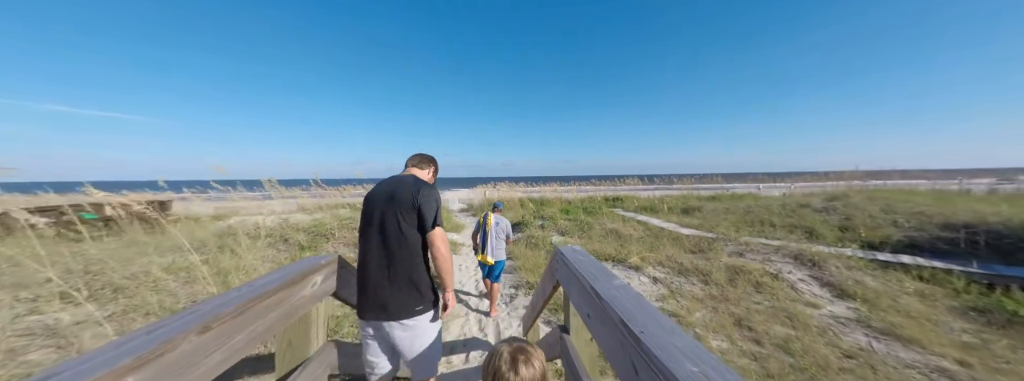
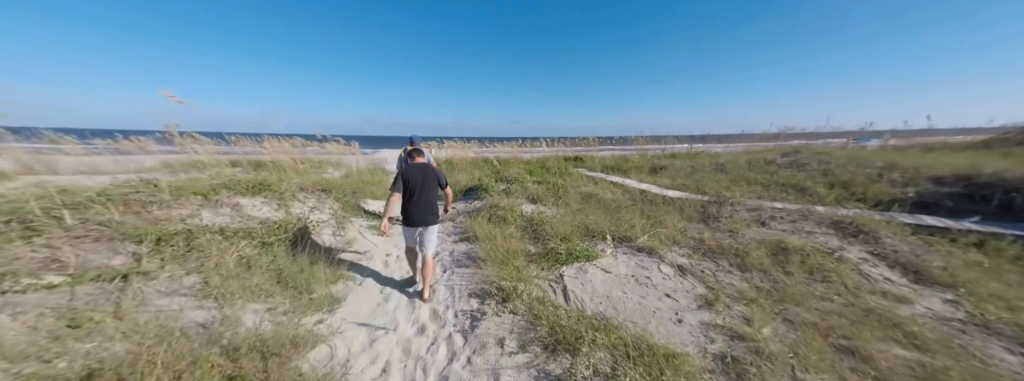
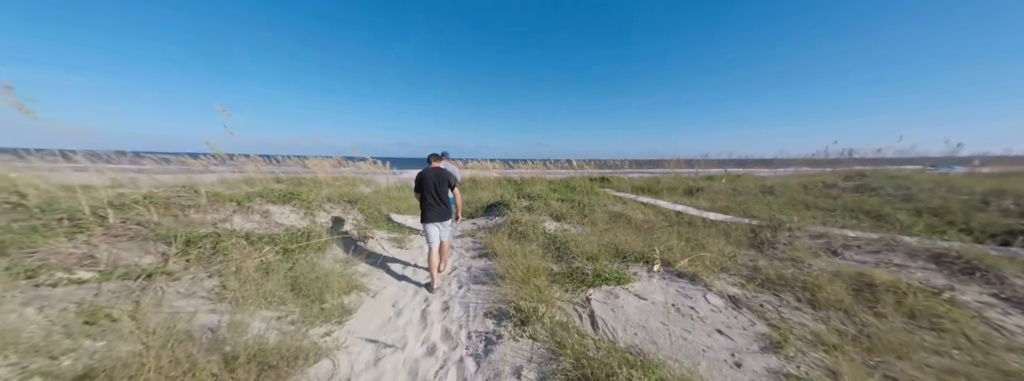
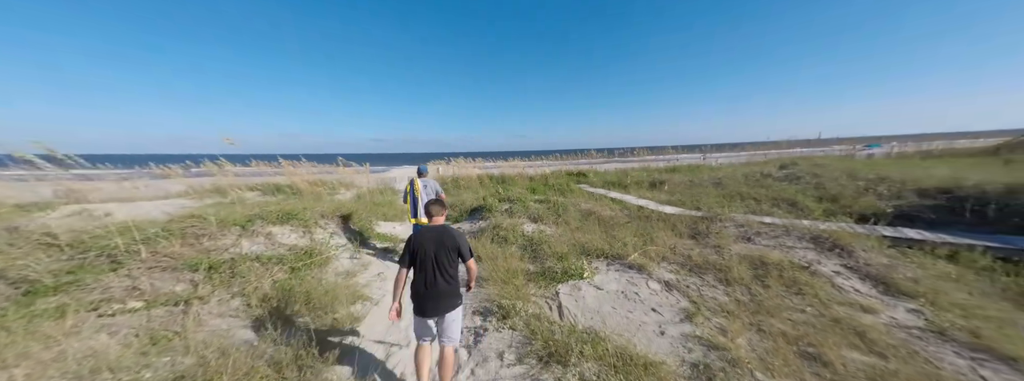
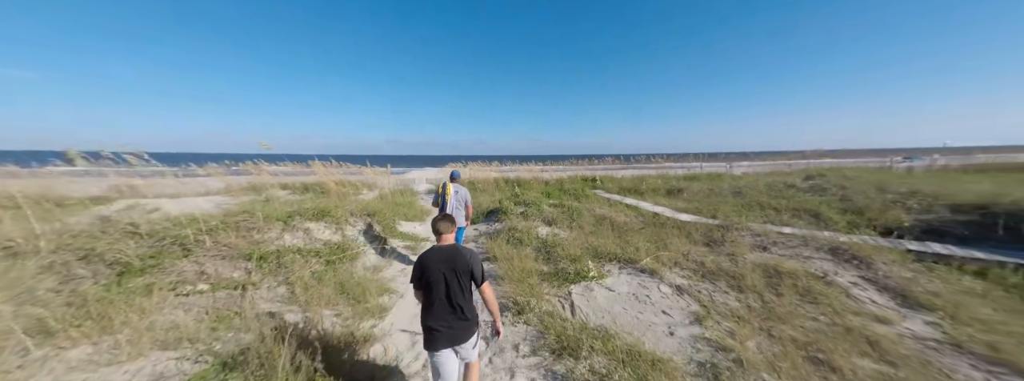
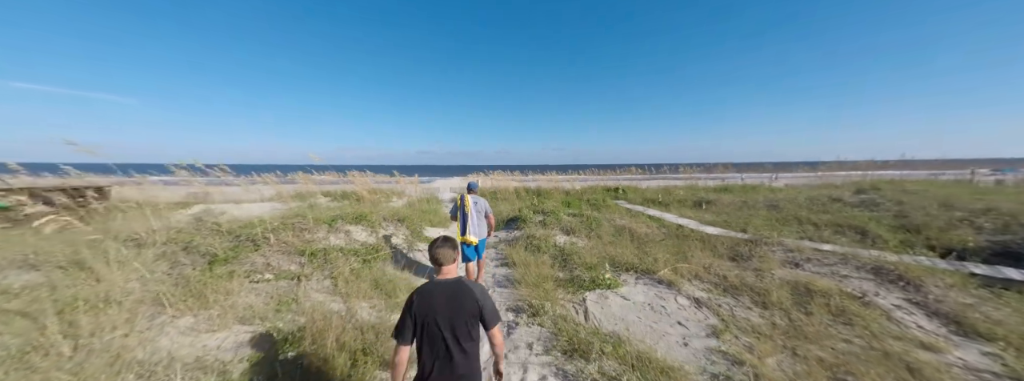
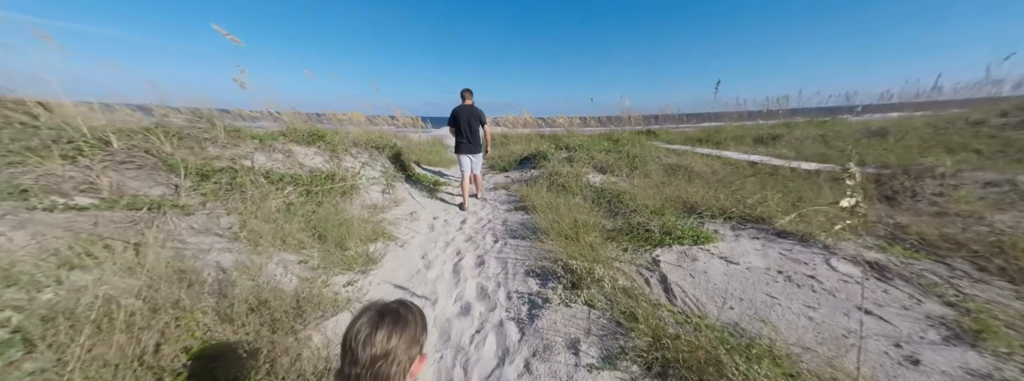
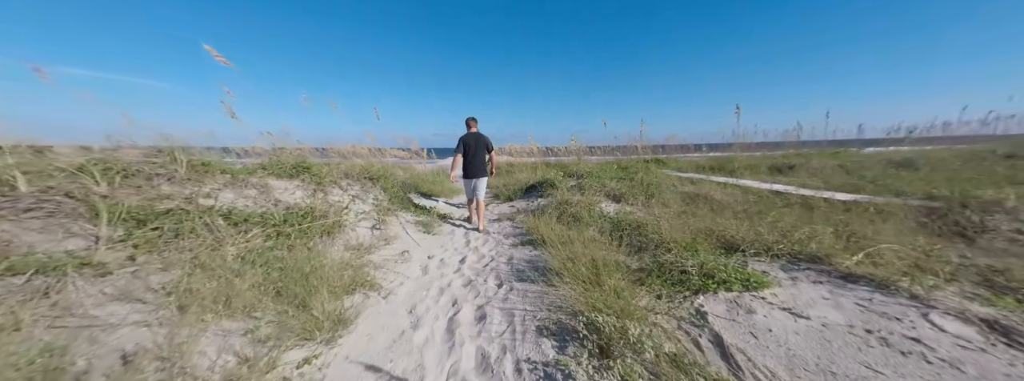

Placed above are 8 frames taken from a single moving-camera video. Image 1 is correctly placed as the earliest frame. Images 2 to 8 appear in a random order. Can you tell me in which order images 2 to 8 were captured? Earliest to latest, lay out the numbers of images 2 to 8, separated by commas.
6, 5, 4, 2, 3, 7, 8
